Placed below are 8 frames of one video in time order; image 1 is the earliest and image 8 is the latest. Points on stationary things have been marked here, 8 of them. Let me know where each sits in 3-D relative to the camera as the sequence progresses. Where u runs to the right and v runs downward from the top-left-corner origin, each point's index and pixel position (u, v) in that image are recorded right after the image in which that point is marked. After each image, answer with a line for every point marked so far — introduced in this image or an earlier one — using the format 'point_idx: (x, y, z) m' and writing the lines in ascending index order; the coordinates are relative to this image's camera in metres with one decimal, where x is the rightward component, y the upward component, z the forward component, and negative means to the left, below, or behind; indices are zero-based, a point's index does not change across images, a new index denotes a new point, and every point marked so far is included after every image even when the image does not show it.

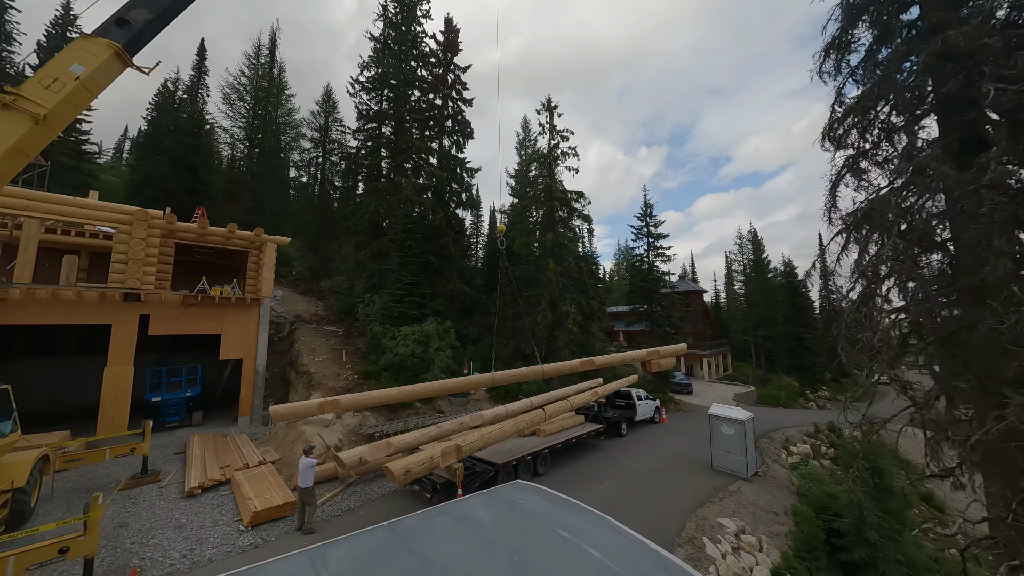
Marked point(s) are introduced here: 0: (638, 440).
0: (+5.3, -6.4, +14.1) m
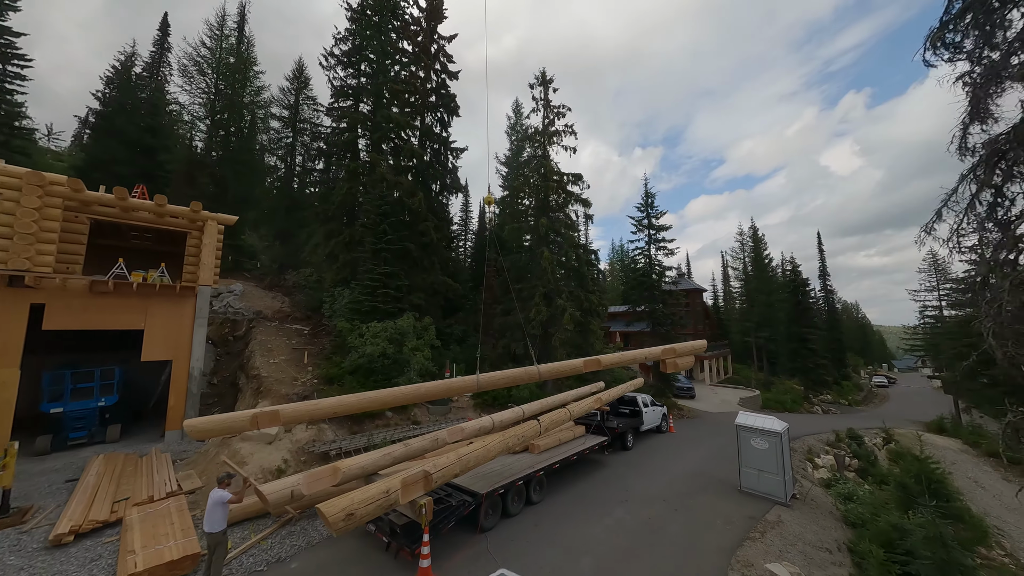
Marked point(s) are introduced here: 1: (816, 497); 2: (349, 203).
0: (+4.9, -6.0, +12.2) m
1: (+8.5, -5.9, +9.5) m
2: (-8.7, +4.6, +18.1) m
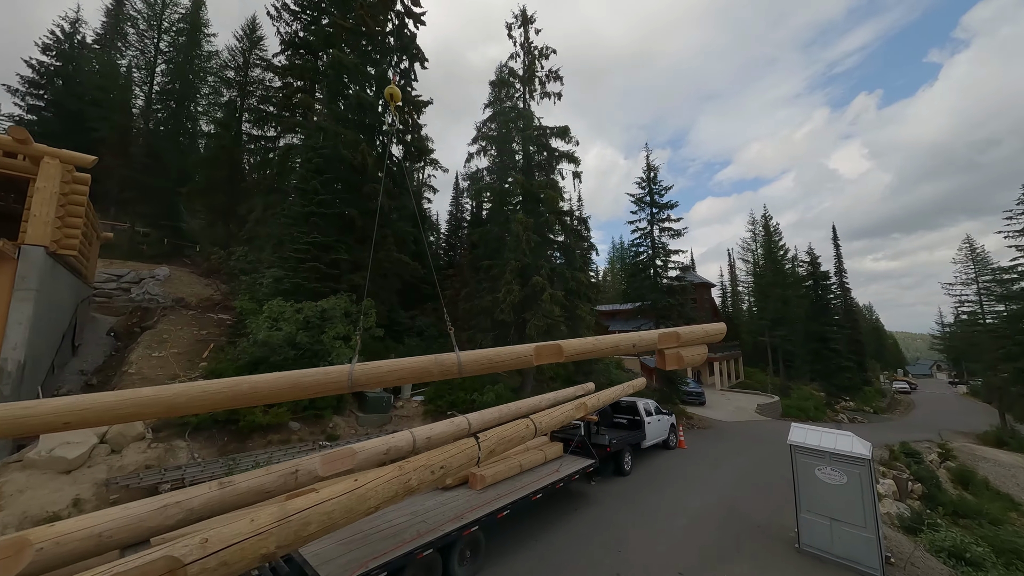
0: (+3.7, -5.1, +8.8) m
1: (+7.3, -4.9, +6.1) m
2: (-9.9, +5.4, +15.0) m
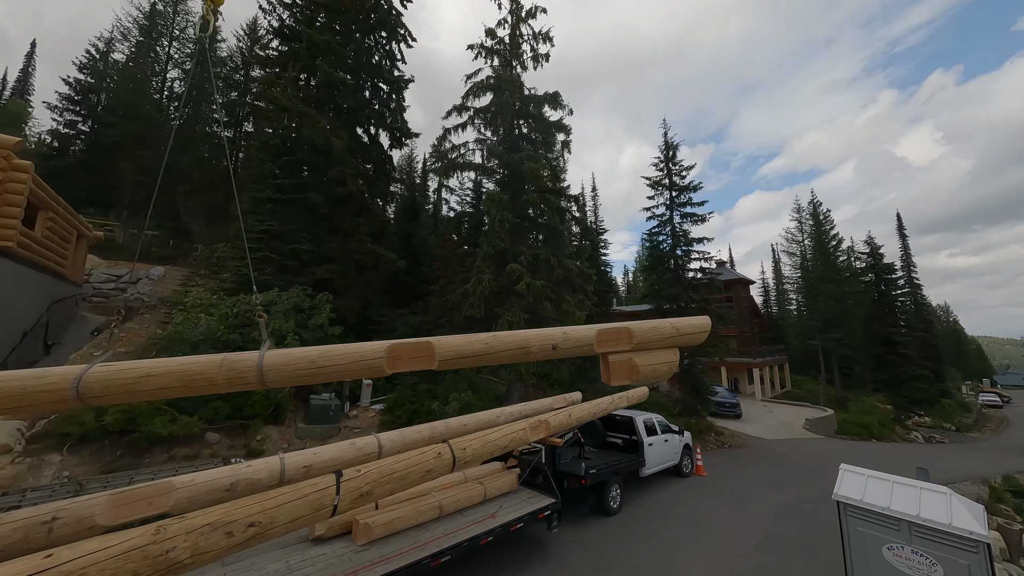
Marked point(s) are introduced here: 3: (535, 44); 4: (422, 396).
0: (+2.7, -4.7, +6.6) m
1: (+6.0, -4.5, +3.6) m
2: (-10.4, +5.5, +14.2) m
3: (+0.9, +9.1, +12.6) m
4: (-2.7, -3.2, +10.1) m
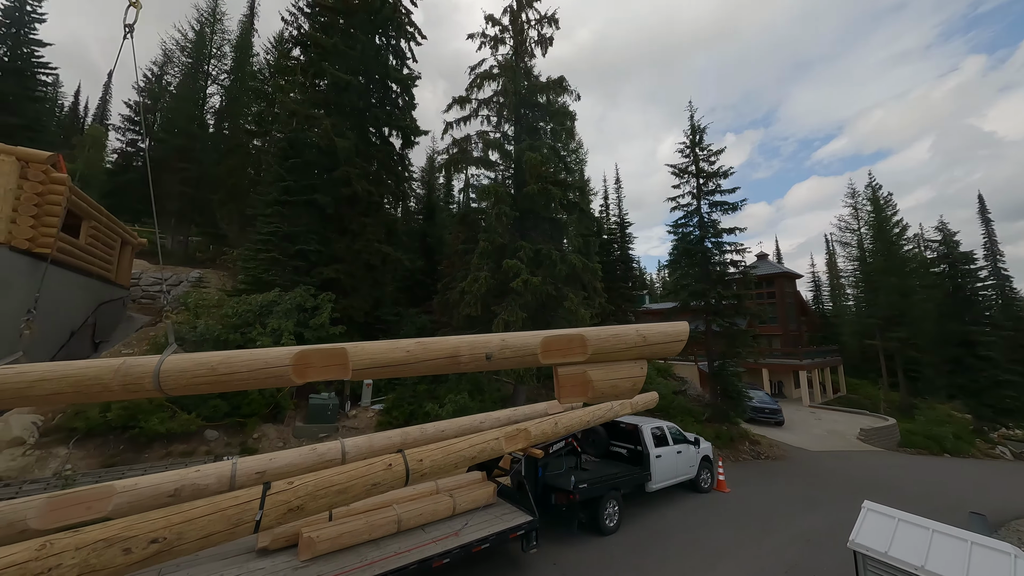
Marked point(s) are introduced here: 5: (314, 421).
0: (+2.4, -4.6, +5.9) m
1: (+5.4, -4.3, +2.6) m
2: (-10.0, +5.5, +14.7) m
3: (+1.1, +9.2, +12.0) m
4: (-2.6, -3.1, +9.8) m
5: (-5.1, -3.4, +8.7) m
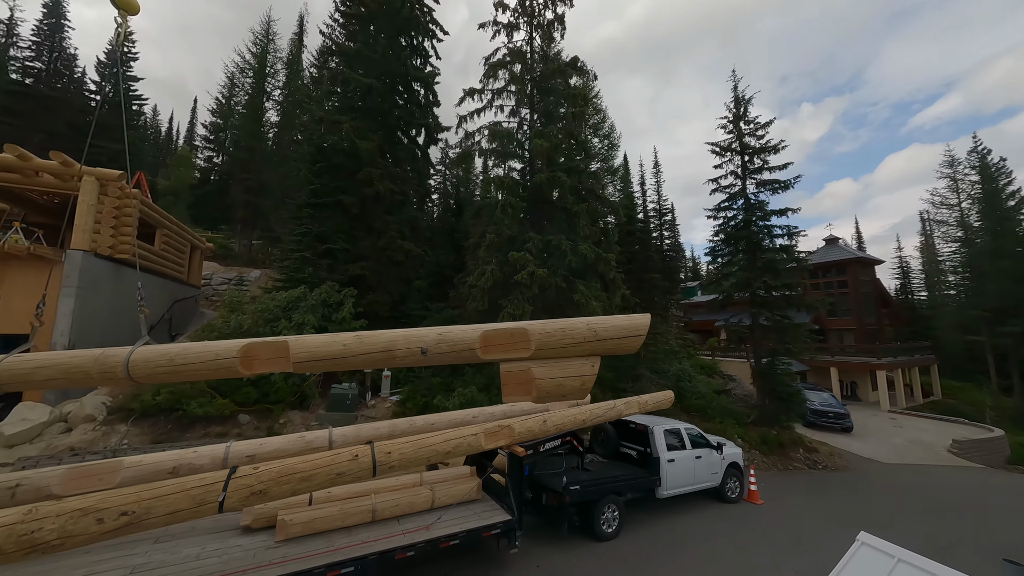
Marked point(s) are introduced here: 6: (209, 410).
0: (+2.2, -4.5, +5.5) m
1: (+4.7, -4.2, +1.8) m
2: (-9.1, +5.7, +15.7) m
3: (+1.5, +9.5, +11.4) m
4: (-2.2, -3.0, +10.0) m
5: (-4.9, -3.3, +9.3) m
6: (-7.1, -2.8, +7.9) m
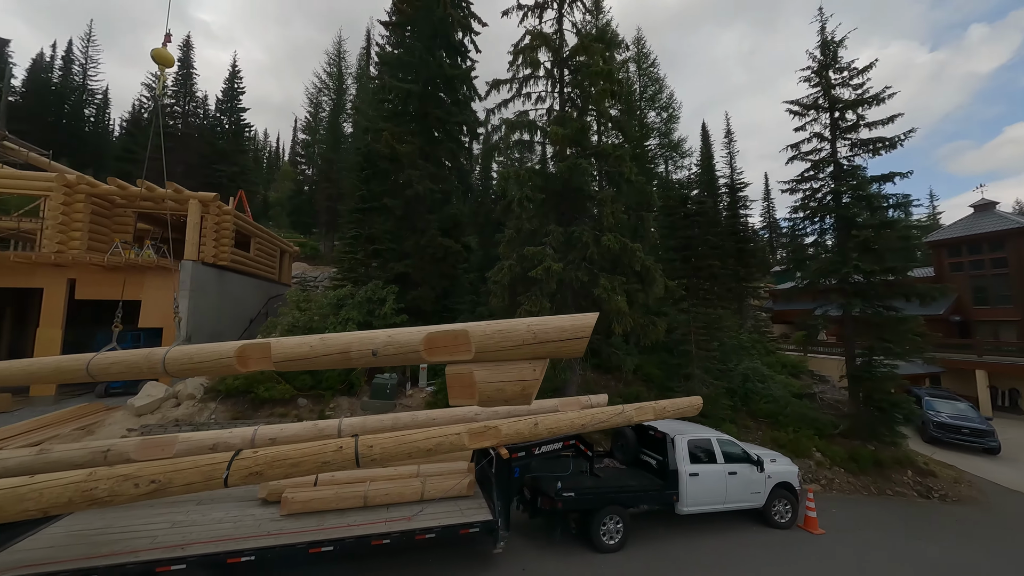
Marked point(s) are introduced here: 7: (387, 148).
0: (+2.0, -4.4, +5.1) m
1: (+3.7, -4.3, +0.9) m
2: (-7.1, +5.9, +17.1) m
3: (+2.2, +9.7, +10.6) m
4: (-1.4, -2.9, +10.4) m
5: (-4.1, -3.3, +10.2) m
6: (-6.6, -2.9, +9.3) m
7: (-4.8, +5.5, +13.2) m
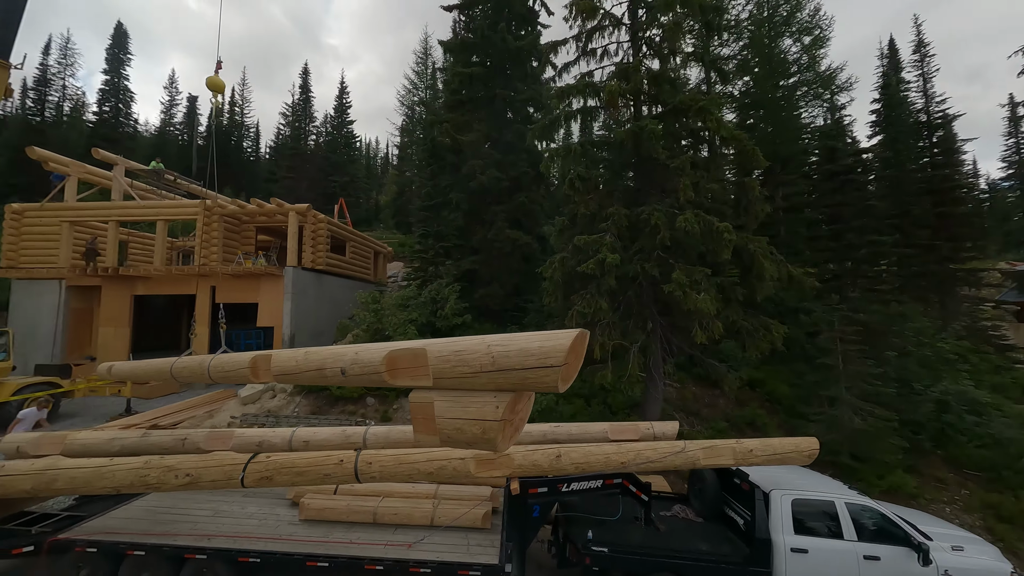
0: (+2.1, -4.4, +3.7) m
1: (+2.4, -4.4, -0.8) m
2: (-3.2, +6.1, +17.6) m
3: (+3.5, +9.9, +8.4) m
4: (+0.4, -2.8, +9.7) m
5: (-2.2, -3.2, +10.4) m
6: (-4.9, -2.9, +10.3) m
7: (-2.2, +5.6, +13.2) m
